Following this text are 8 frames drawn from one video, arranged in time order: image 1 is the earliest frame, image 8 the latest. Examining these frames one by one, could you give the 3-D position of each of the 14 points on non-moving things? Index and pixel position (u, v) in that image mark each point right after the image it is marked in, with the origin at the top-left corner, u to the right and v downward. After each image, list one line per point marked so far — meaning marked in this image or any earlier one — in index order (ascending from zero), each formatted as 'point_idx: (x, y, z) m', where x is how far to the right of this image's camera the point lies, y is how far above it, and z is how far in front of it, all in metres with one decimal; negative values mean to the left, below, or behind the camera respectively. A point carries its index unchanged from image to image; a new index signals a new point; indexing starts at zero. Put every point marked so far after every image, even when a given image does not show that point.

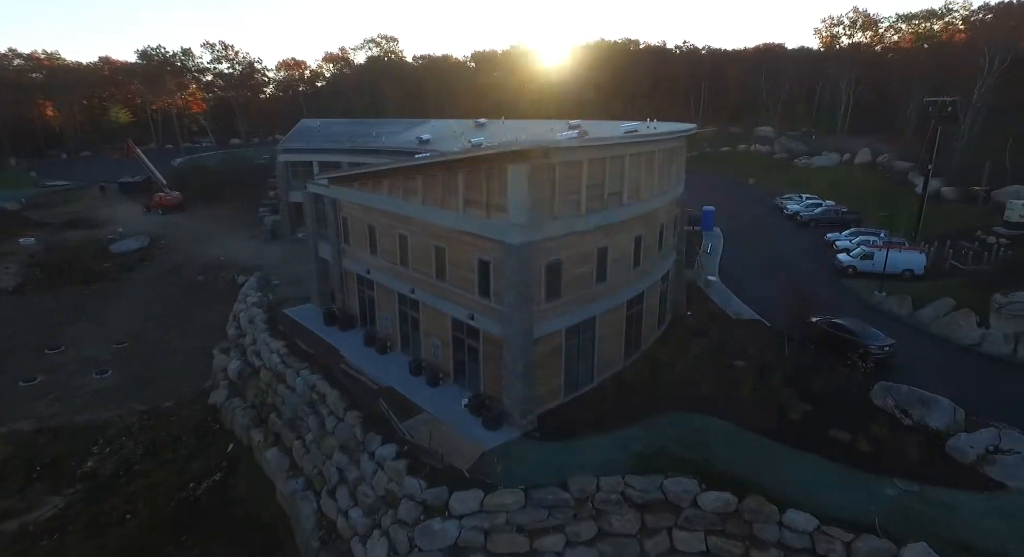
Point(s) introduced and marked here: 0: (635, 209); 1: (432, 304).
0: (+4.3, +2.4, +19.0) m
1: (-2.8, -0.9, +19.2) m
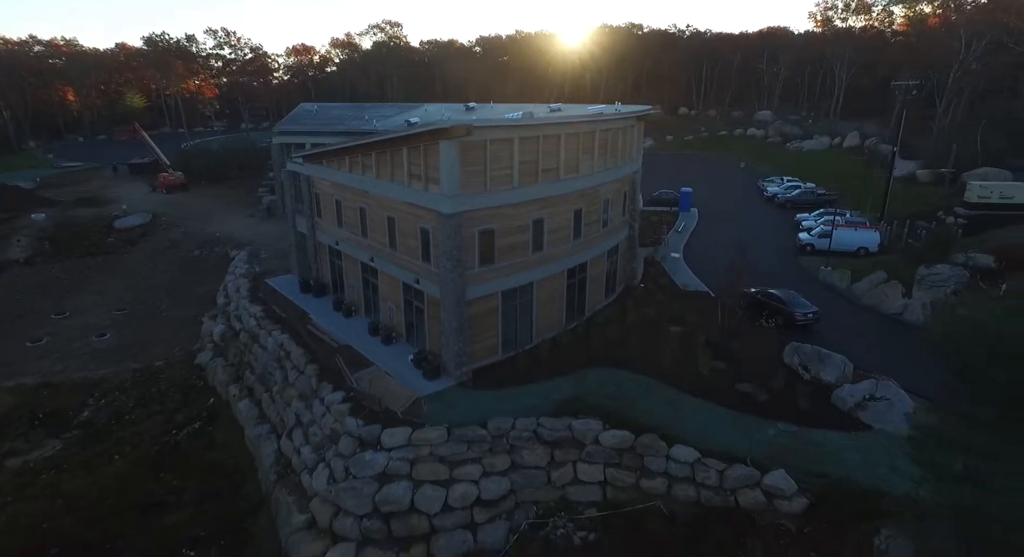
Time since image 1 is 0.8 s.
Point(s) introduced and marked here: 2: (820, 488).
0: (+2.3, +3.6, +20.6) m
1: (-4.8, +0.3, +21.1) m
2: (+7.7, -5.2, +13.5) m
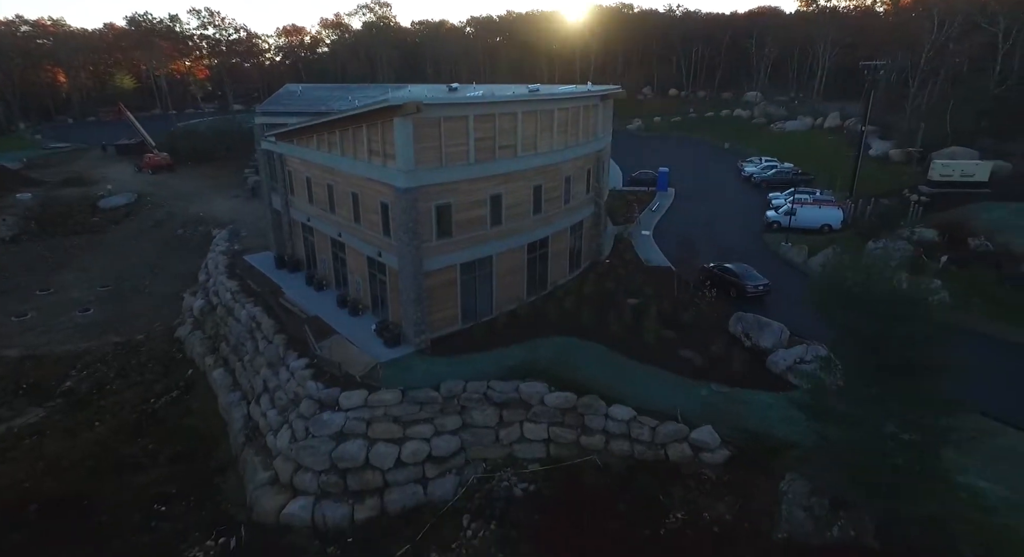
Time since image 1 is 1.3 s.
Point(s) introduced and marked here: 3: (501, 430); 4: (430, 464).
0: (+0.8, +4.6, +21.4) m
1: (-6.4, +1.4, +21.9) m
2: (+6.2, -4.4, +14.6) m
3: (-0.3, -4.6, +16.5) m
4: (-2.4, -5.5, +16.0) m
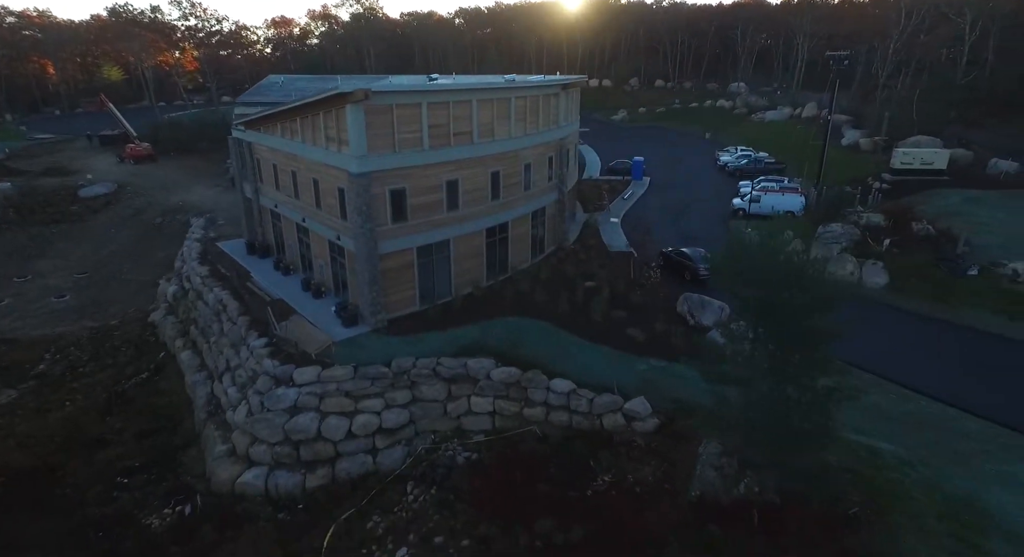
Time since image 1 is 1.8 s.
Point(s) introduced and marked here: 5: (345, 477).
0: (-1.0, +5.3, +22.0) m
1: (-8.1, +2.0, +22.6) m
2: (+4.5, -3.8, +15.4) m
3: (-2.0, -4.0, +17.2) m
4: (-4.1, -4.9, +16.8) m
5: (-4.9, -5.9, +16.1) m
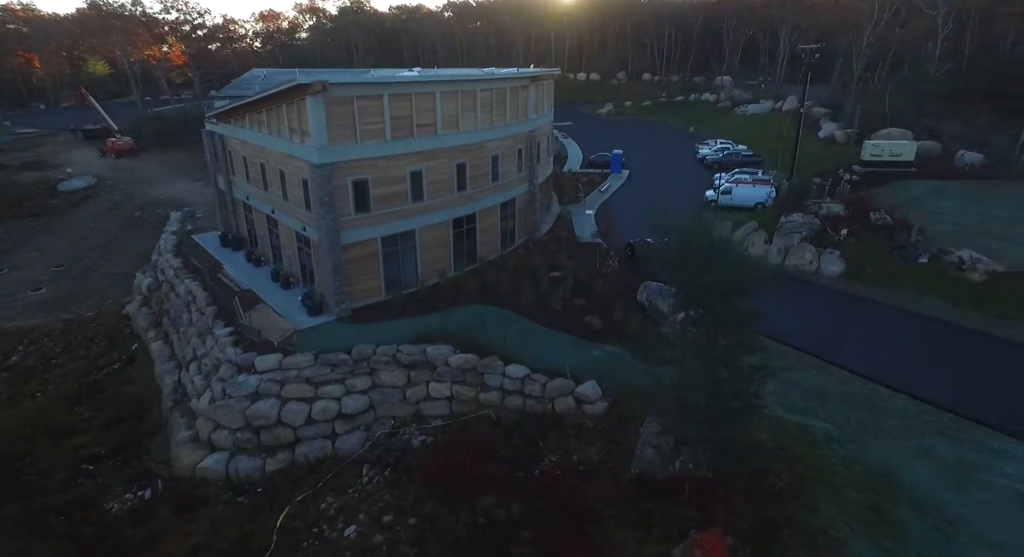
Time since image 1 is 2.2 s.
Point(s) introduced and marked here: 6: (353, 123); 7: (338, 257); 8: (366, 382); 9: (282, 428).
0: (-2.5, +5.7, +22.3) m
1: (-9.6, +2.4, +22.9) m
2: (+3.1, -3.4, +15.9) m
3: (-3.4, -3.6, +17.6) m
4: (-5.5, -4.5, +17.2) m
5: (-6.3, -5.5, +16.5) m
6: (-5.5, +5.5, +19.0) m
7: (-6.3, +0.8, +19.7) m
8: (-4.7, -3.3, +17.6) m
9: (-7.1, -4.6, +16.8) m
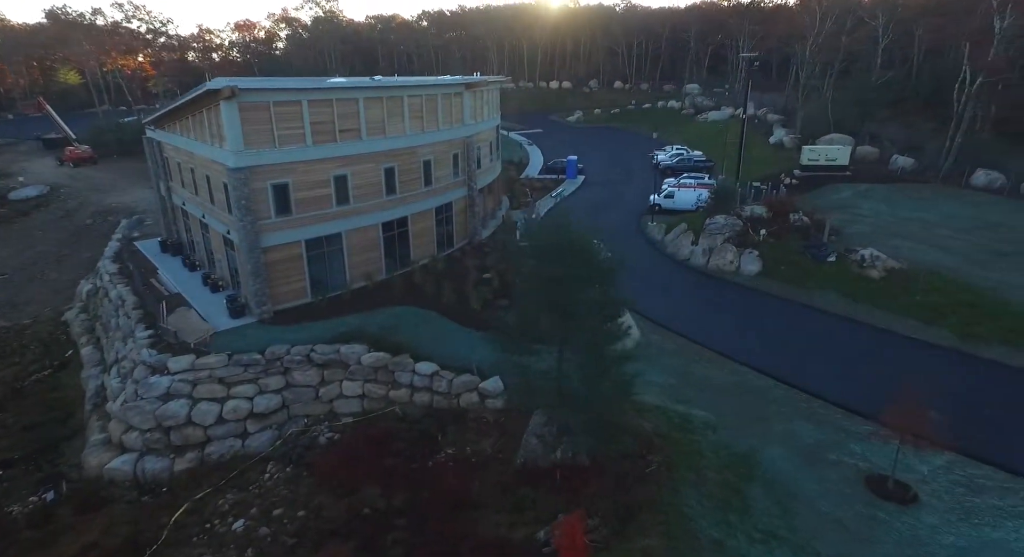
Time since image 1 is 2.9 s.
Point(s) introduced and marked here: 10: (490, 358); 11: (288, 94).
0: (-5.6, +5.6, +22.8) m
1: (-12.7, +2.3, +23.1) m
2: (+0.2, -3.3, +16.3) m
3: (-6.3, -3.6, +18.0) m
4: (-8.4, -4.6, +17.4) m
5: (-9.2, -5.6, +16.7) m
6: (-8.6, +5.4, +19.4) m
7: (-9.4, +0.7, +20.0) m
8: (-7.7, -3.4, +17.8) m
9: (-10.1, -4.7, +17.1) m
10: (-0.7, -2.6, +17.6) m
11: (-8.0, +6.6, +19.4) m
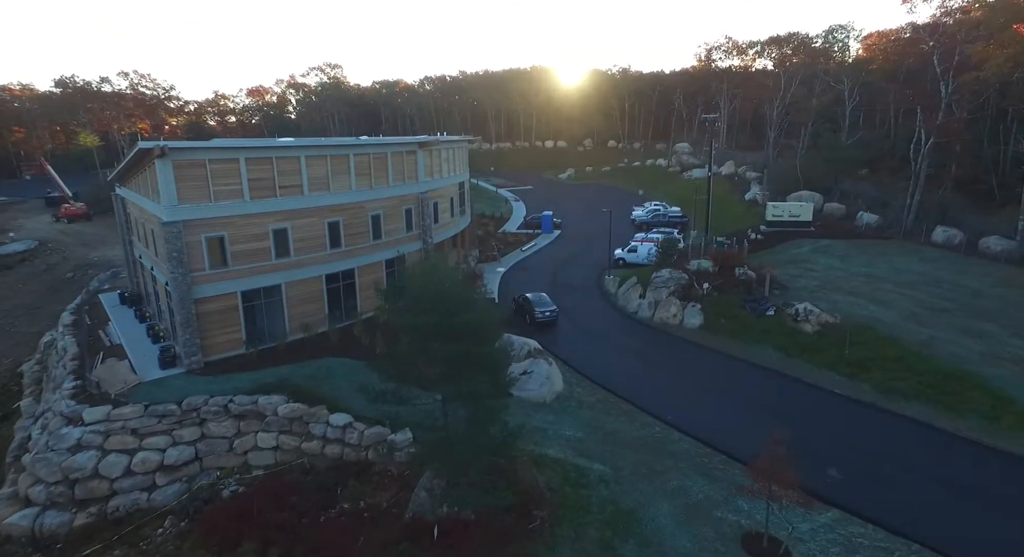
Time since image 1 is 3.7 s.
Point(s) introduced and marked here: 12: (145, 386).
0: (-8.2, +3.4, +23.5) m
1: (-15.4, 0.0, +23.6) m
2: (-2.5, -4.8, +16.0) m
3: (-9.1, -5.3, +17.7) m
4: (-11.1, -6.2, +17.1) m
5: (-12.0, -7.1, +16.3) m
6: (-11.3, +3.5, +20.1) m
7: (-12.0, -1.2, +20.2) m
8: (-10.4, -5.0, +17.7) m
9: (-12.8, -6.2, +16.8) m
10: (-3.5, -4.2, +17.4) m
11: (-10.7, +4.7, +20.3) m
12: (-12.9, -3.8, +19.2) m
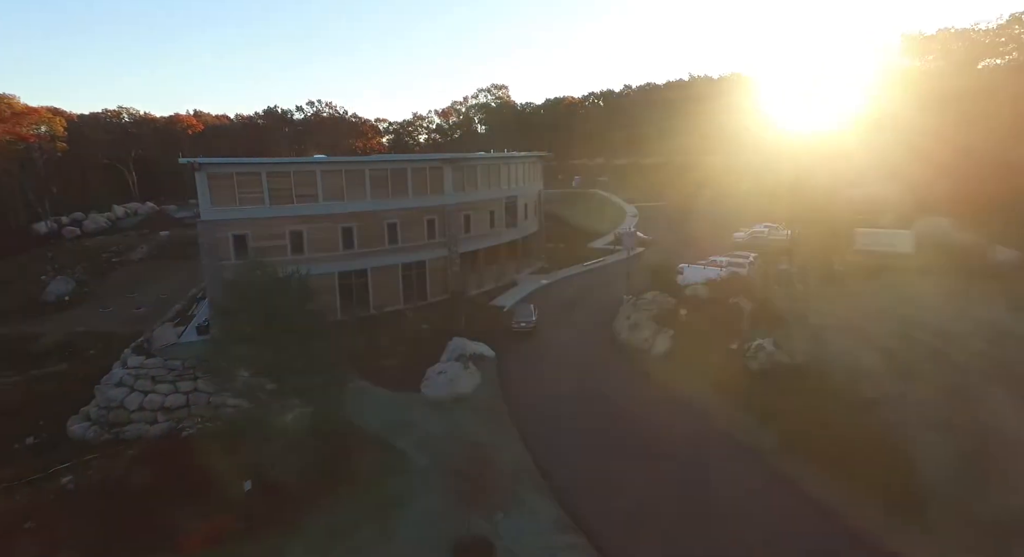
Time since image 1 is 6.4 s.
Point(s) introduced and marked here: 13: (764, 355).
0: (-8.9, +3.6, +27.5) m
1: (-15.8, +0.7, +29.8) m
2: (-6.6, -4.7, +18.4) m
3: (-12.3, -4.8, +22.2) m
4: (-14.5, -5.5, +22.3) m
5: (-15.6, -6.3, +21.8) m
6: (-12.8, +4.1, +25.3) m
7: (-13.9, -0.6, +25.6) m
8: (-13.5, -4.5, +22.6) m
9: (-16.2, -5.4, +22.5) m
10: (-7.0, -4.2, +20.1) m
11: (-12.2, +5.2, +25.3) m
12: (-15.3, -3.1, +24.8) m
13: (+8.7, -2.6, +18.4) m
